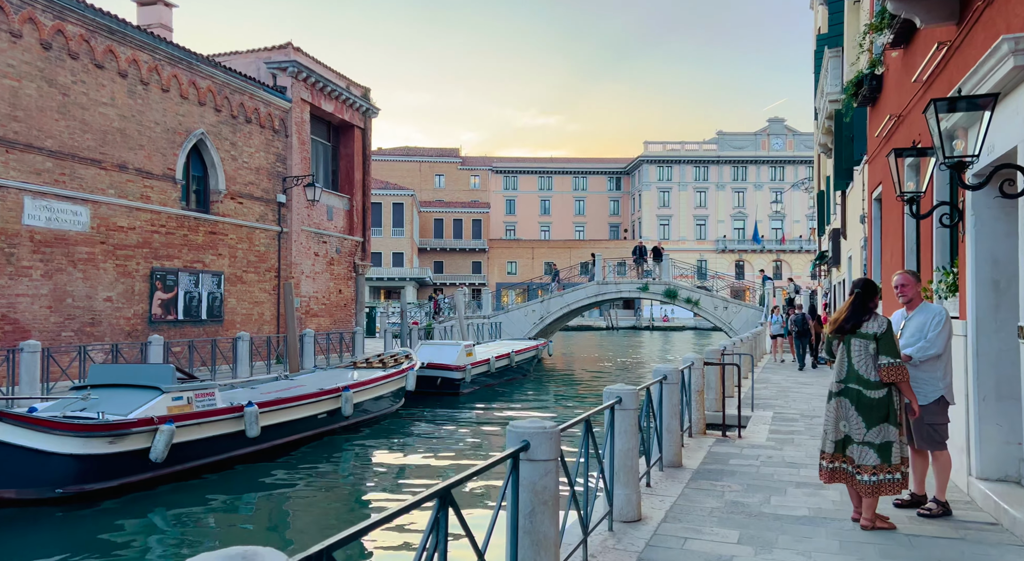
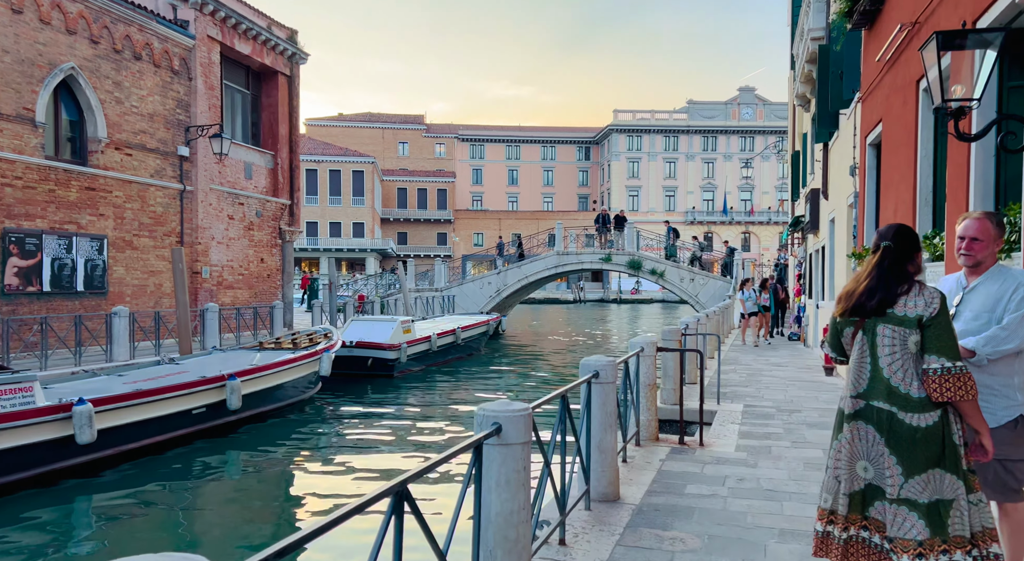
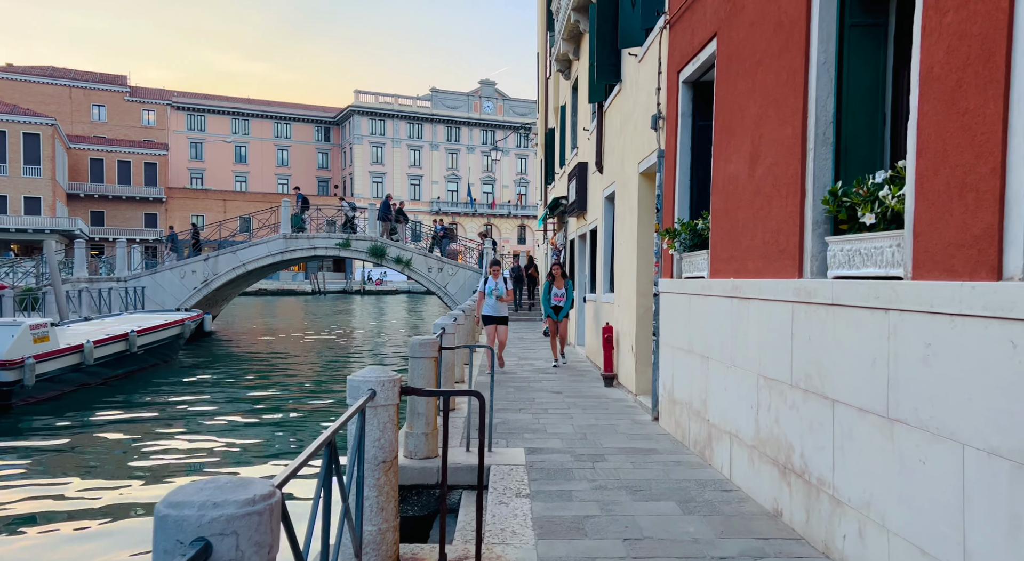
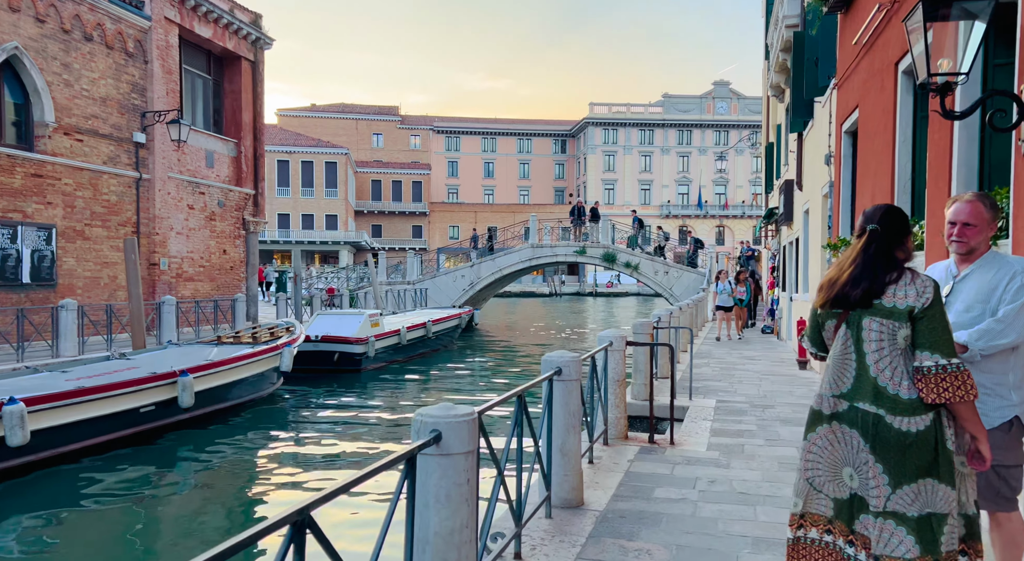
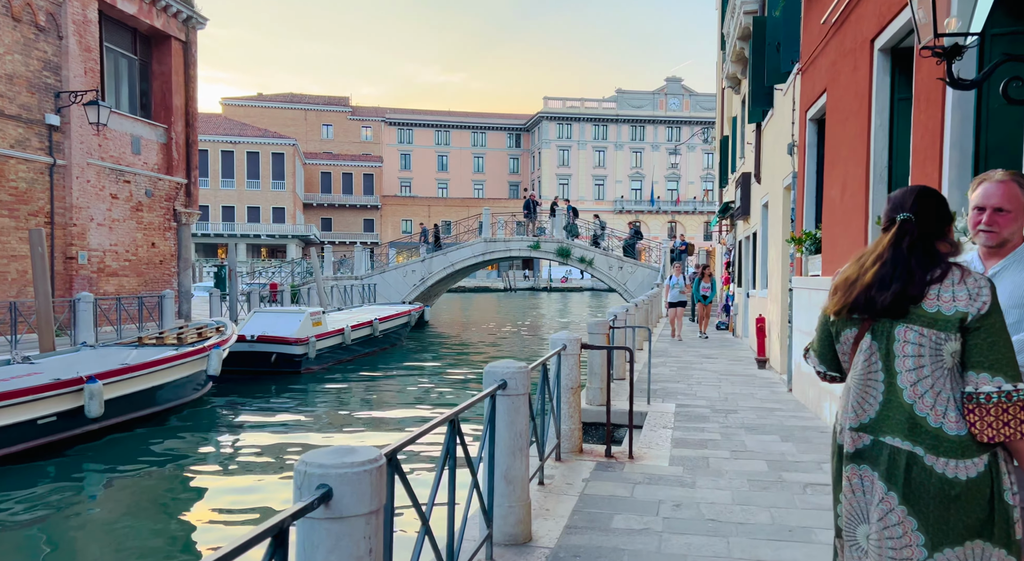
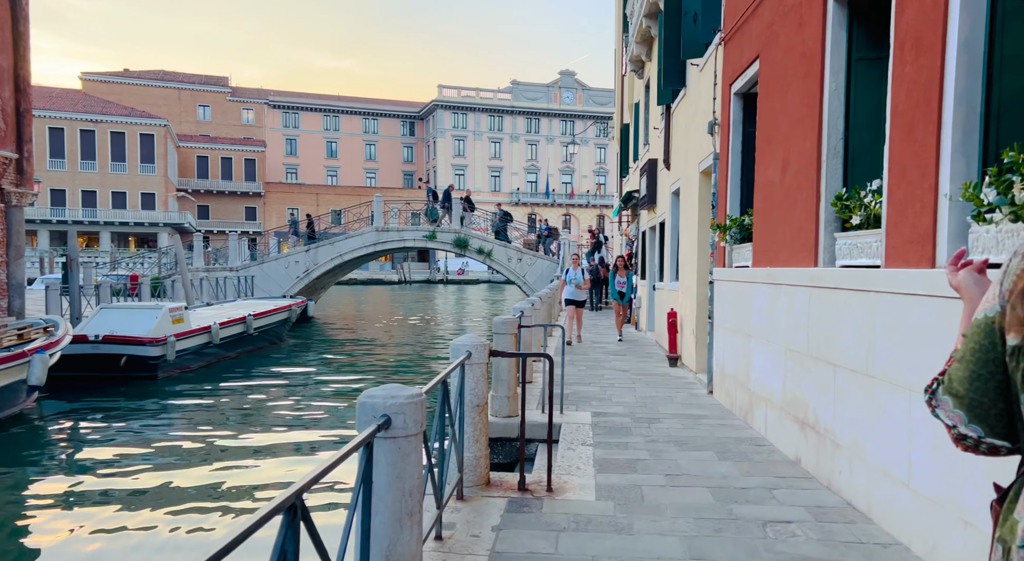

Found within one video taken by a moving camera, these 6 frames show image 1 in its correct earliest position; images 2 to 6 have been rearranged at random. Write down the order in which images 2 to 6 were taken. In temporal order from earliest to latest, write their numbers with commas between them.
2, 4, 5, 6, 3
